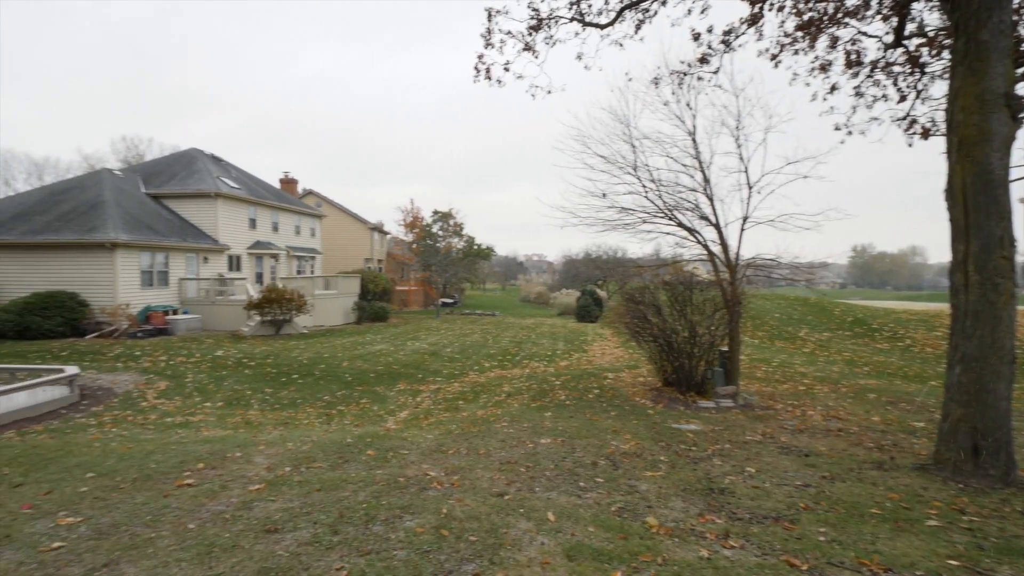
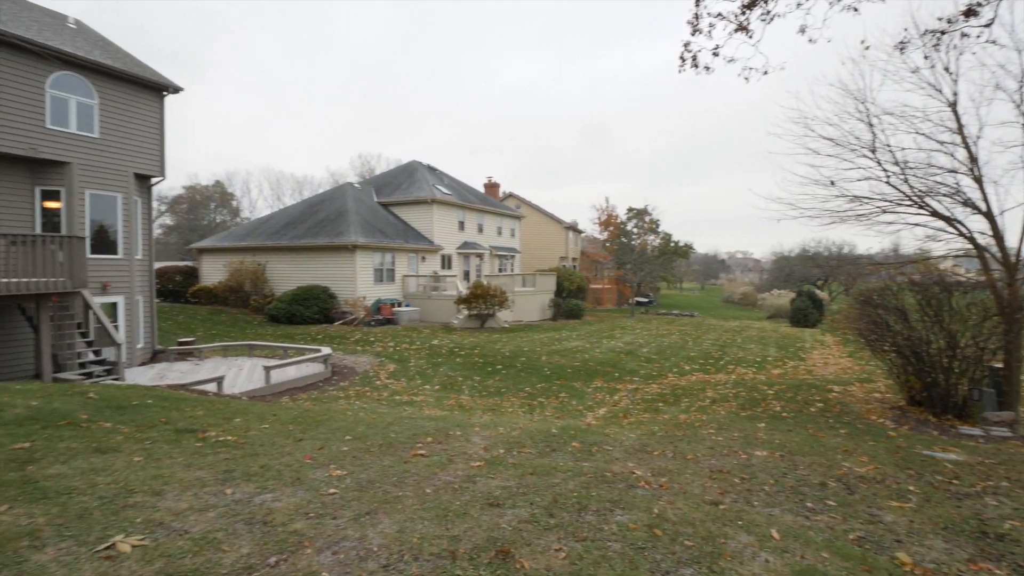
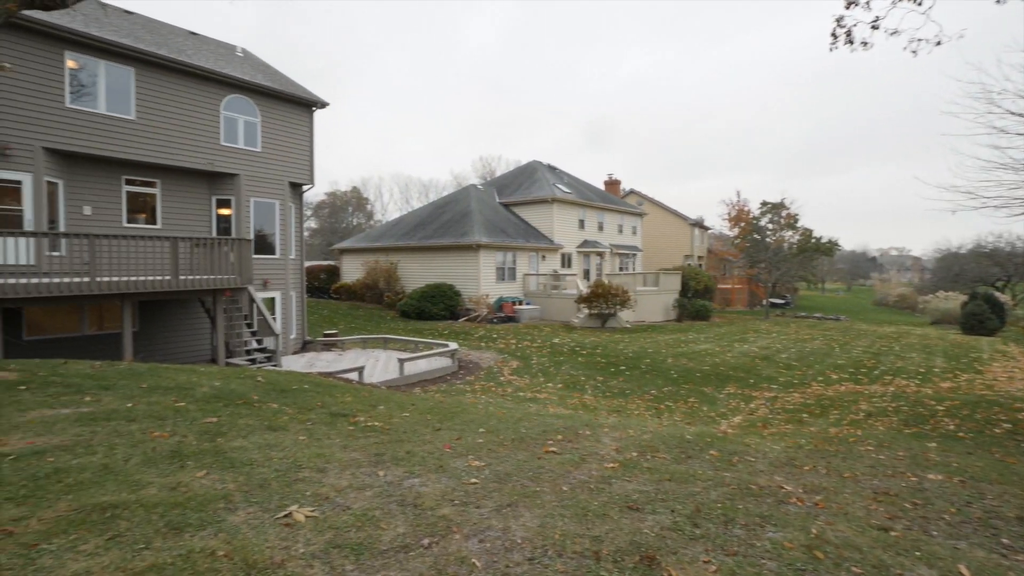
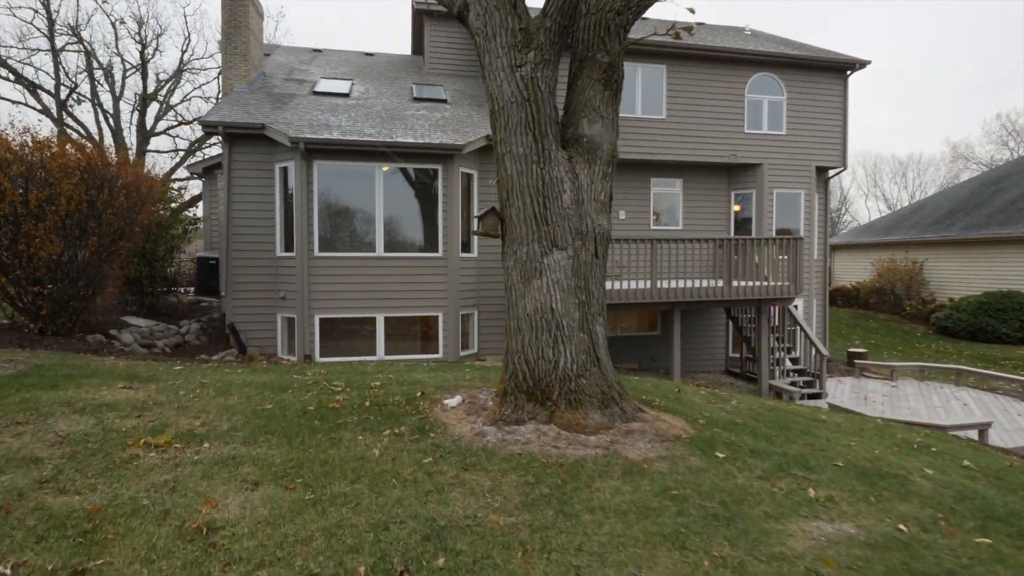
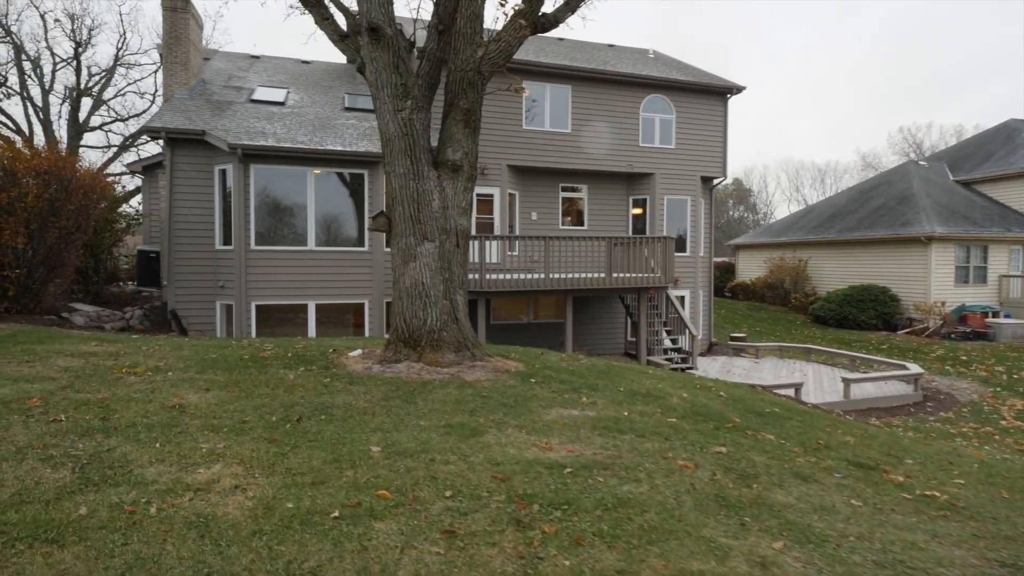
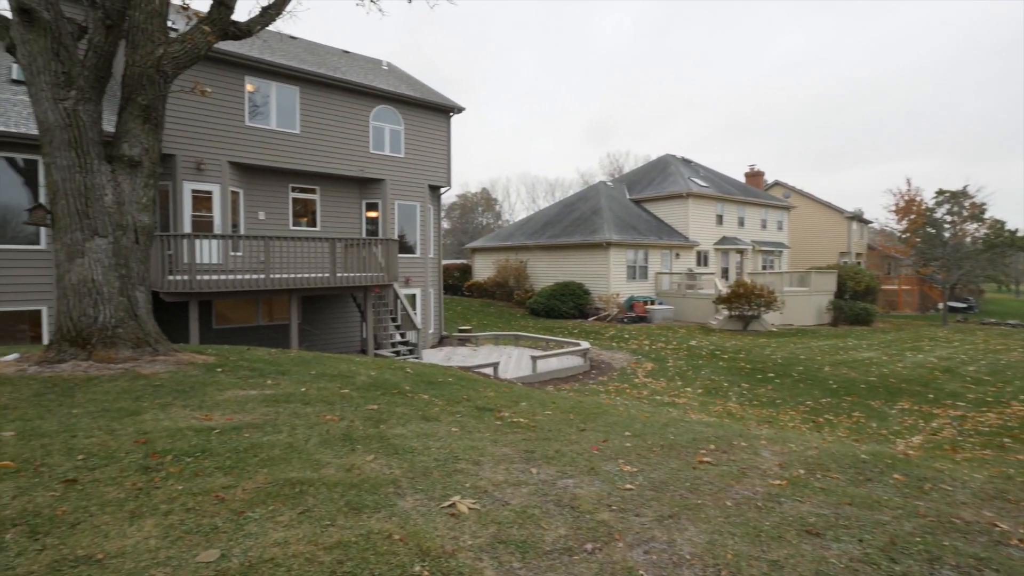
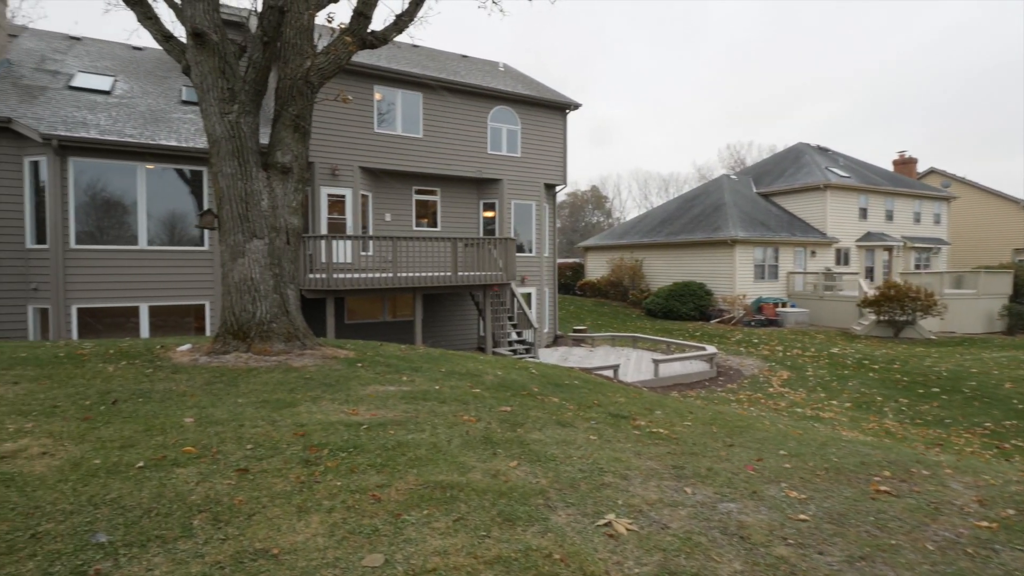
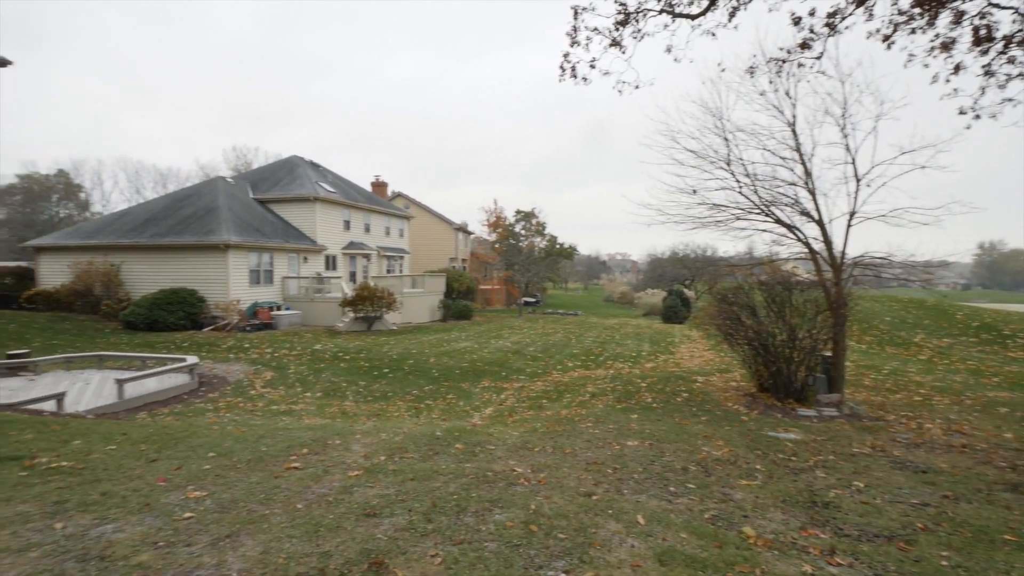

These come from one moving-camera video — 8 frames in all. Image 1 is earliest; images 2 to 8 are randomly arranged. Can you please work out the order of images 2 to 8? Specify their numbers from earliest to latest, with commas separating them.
8, 2, 3, 6, 7, 5, 4
